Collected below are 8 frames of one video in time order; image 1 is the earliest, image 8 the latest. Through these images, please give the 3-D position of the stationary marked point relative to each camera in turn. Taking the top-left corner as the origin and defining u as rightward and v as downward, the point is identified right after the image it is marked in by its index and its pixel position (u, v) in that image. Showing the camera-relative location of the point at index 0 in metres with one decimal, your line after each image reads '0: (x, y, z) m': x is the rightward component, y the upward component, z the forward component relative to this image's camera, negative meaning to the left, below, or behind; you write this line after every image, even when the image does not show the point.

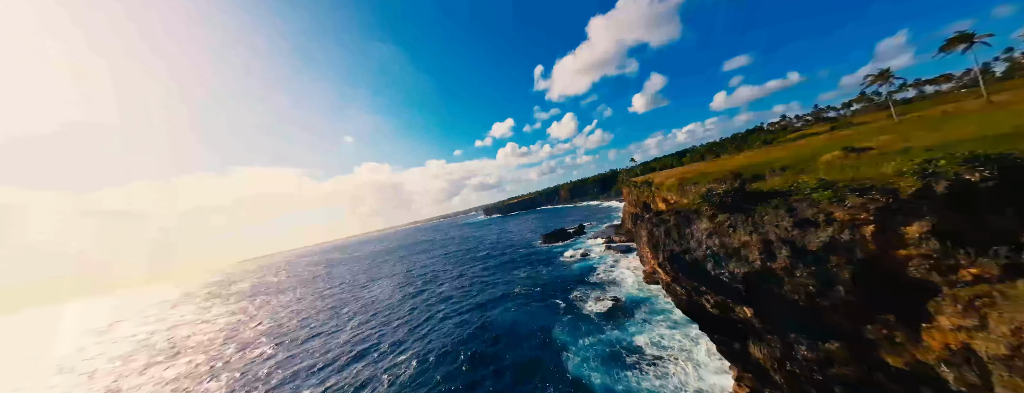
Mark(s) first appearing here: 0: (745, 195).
0: (+18.0, +0.2, +17.5) m
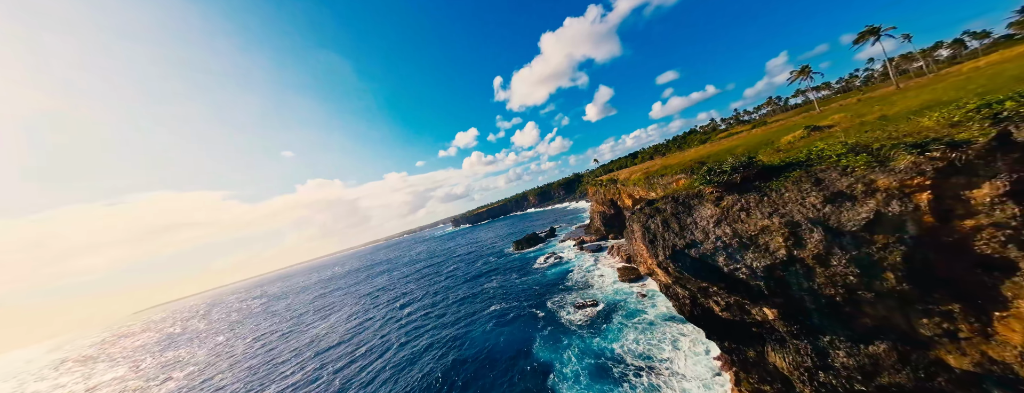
0: (+15.4, +1.6, +14.5) m
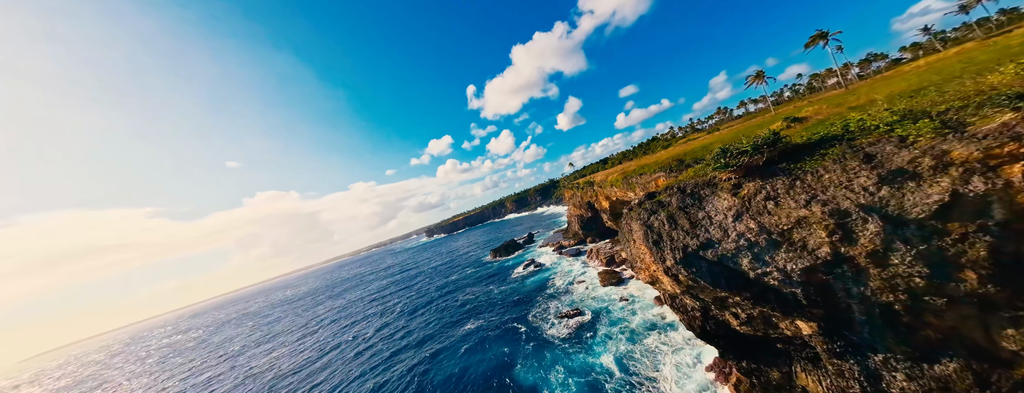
0: (+13.7, +2.3, +12.0) m
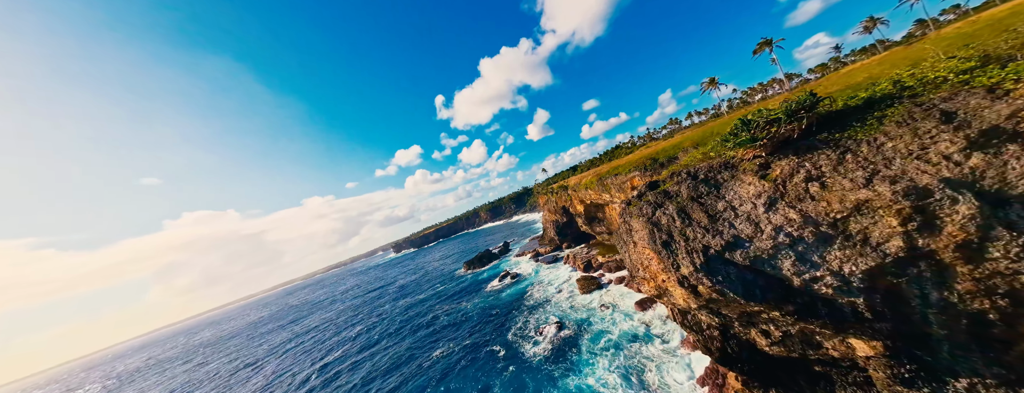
0: (+12.1, +3.0, +9.6) m
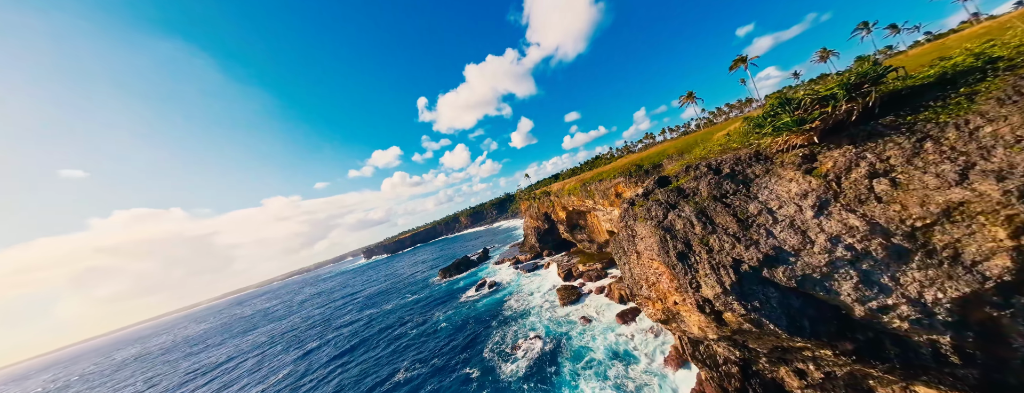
0: (+11.2, +2.9, +7.8) m
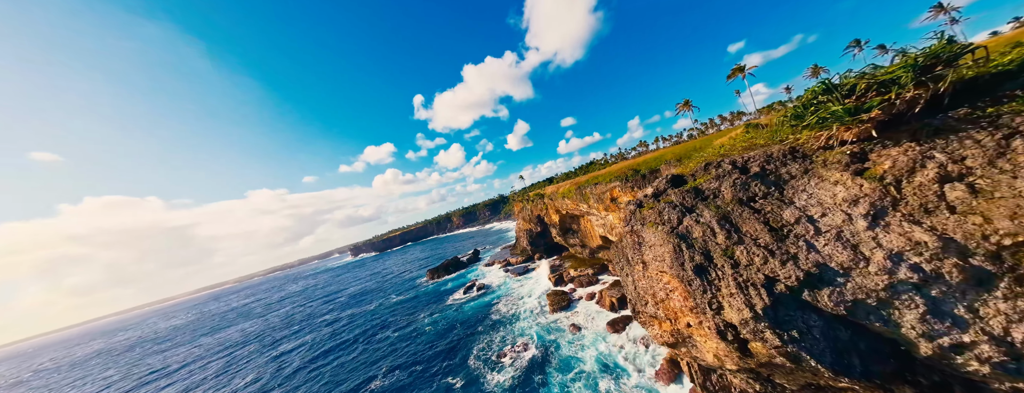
0: (+10.9, +2.6, +6.6) m
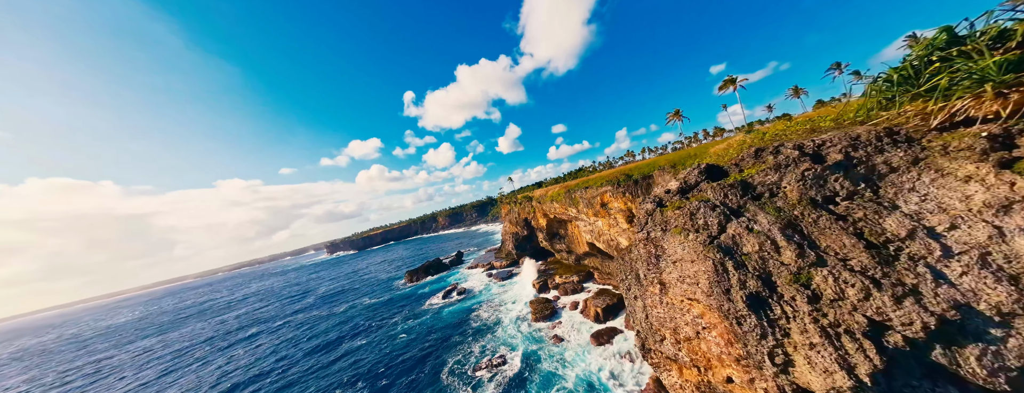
0: (+10.4, +2.5, +4.8) m
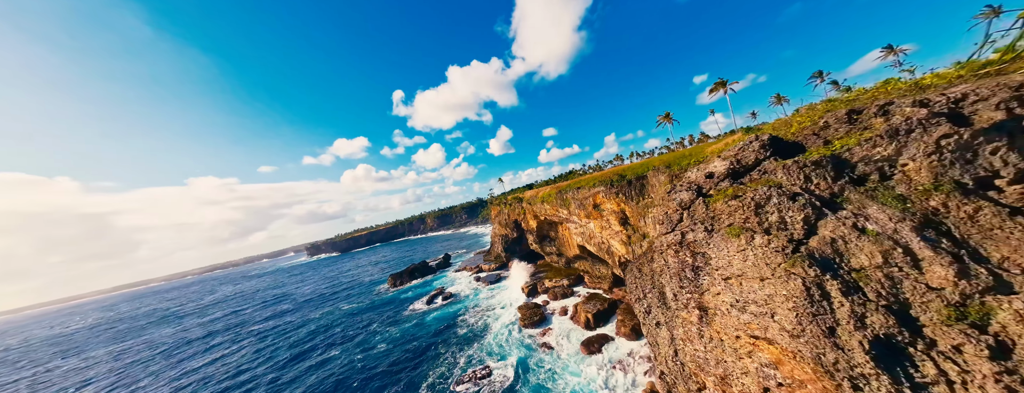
0: (+10.1, +2.6, +3.3) m
